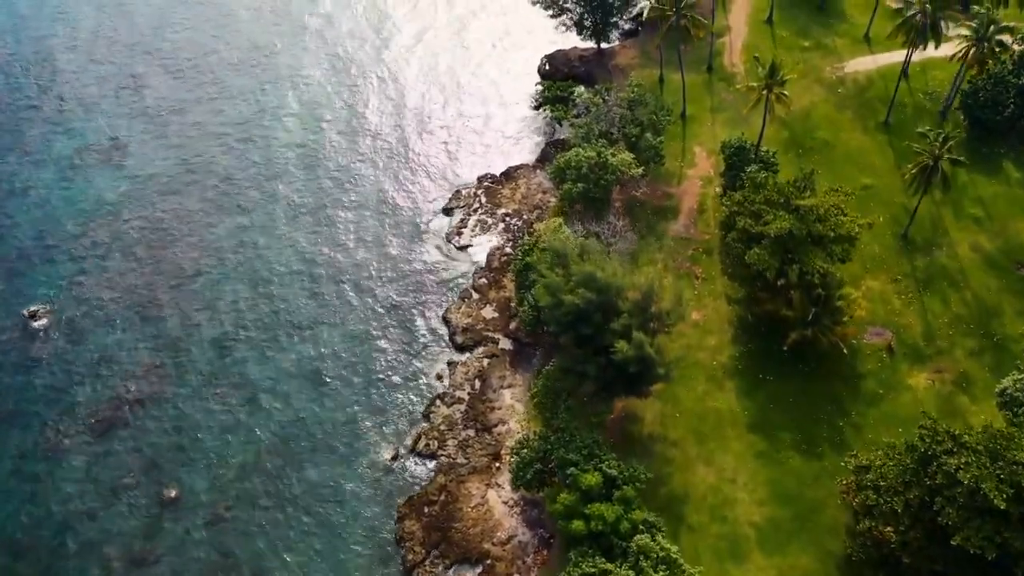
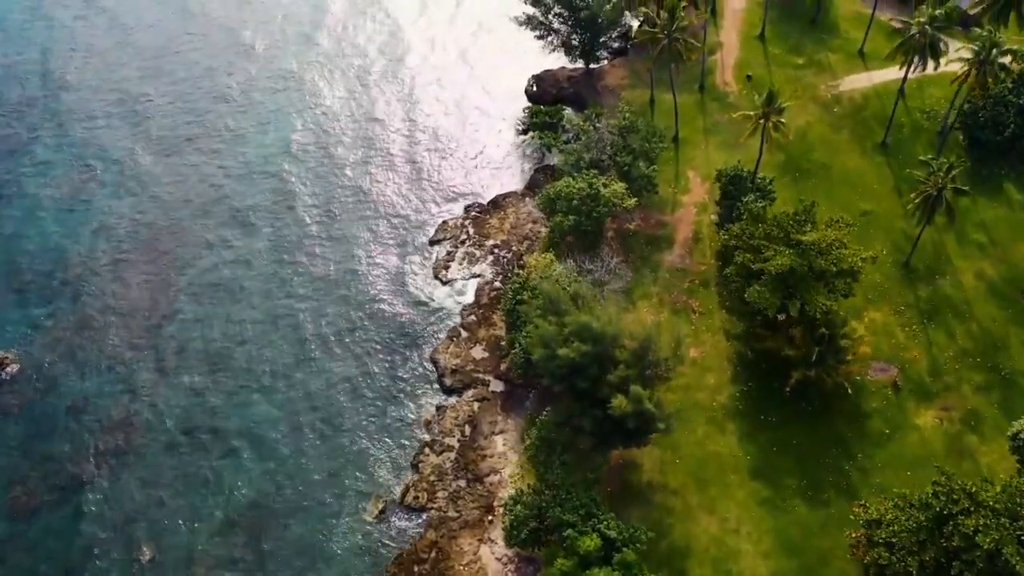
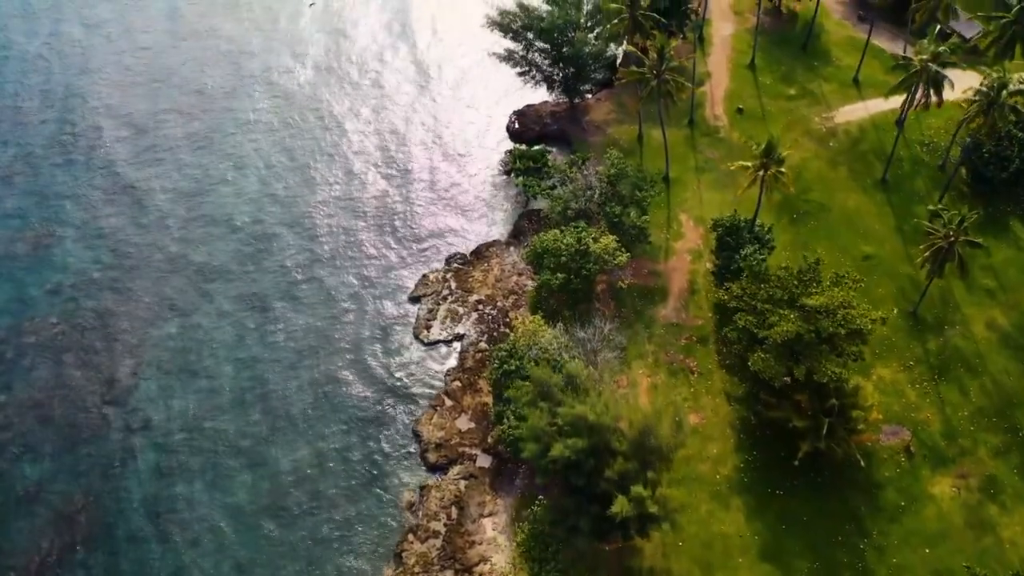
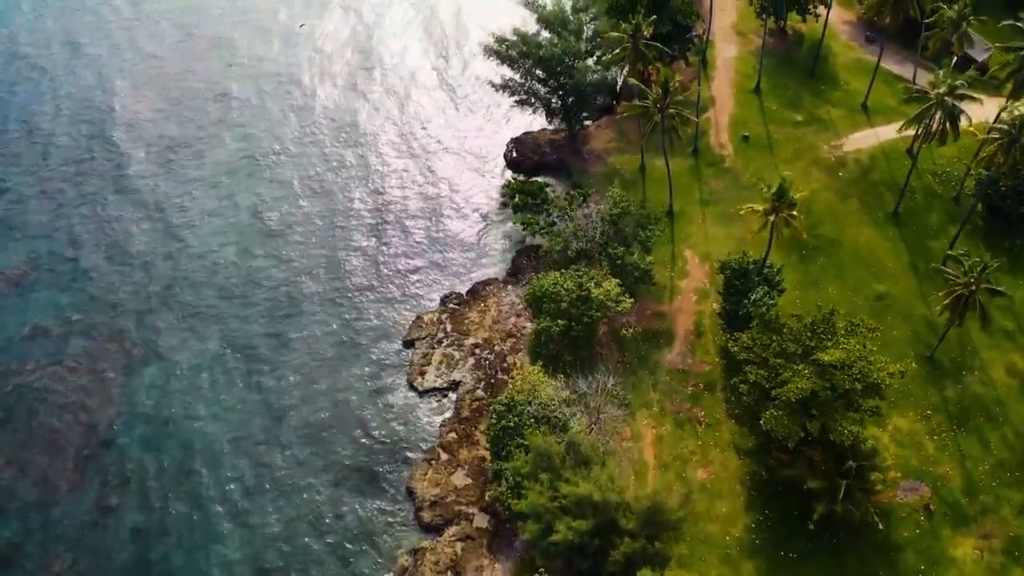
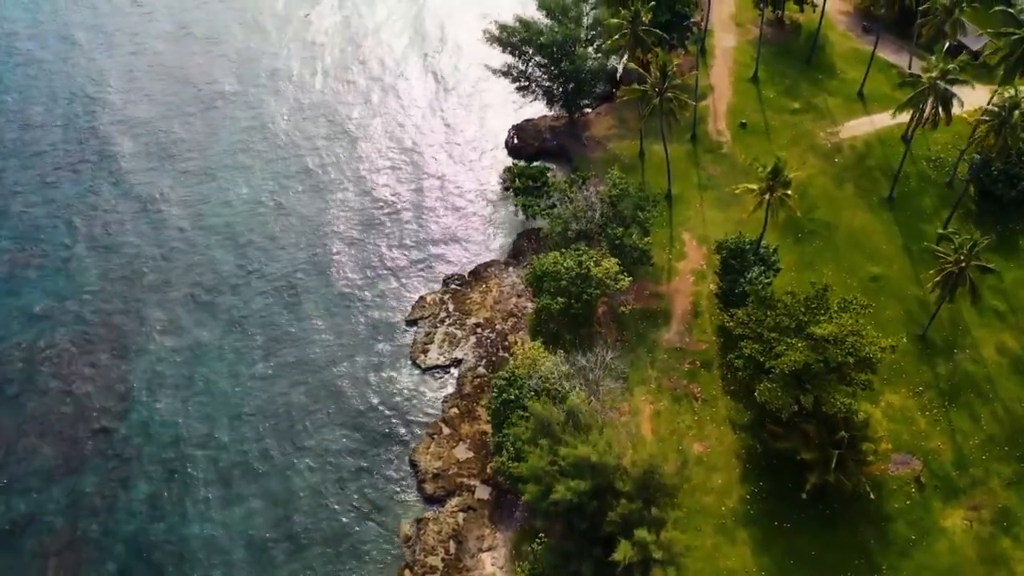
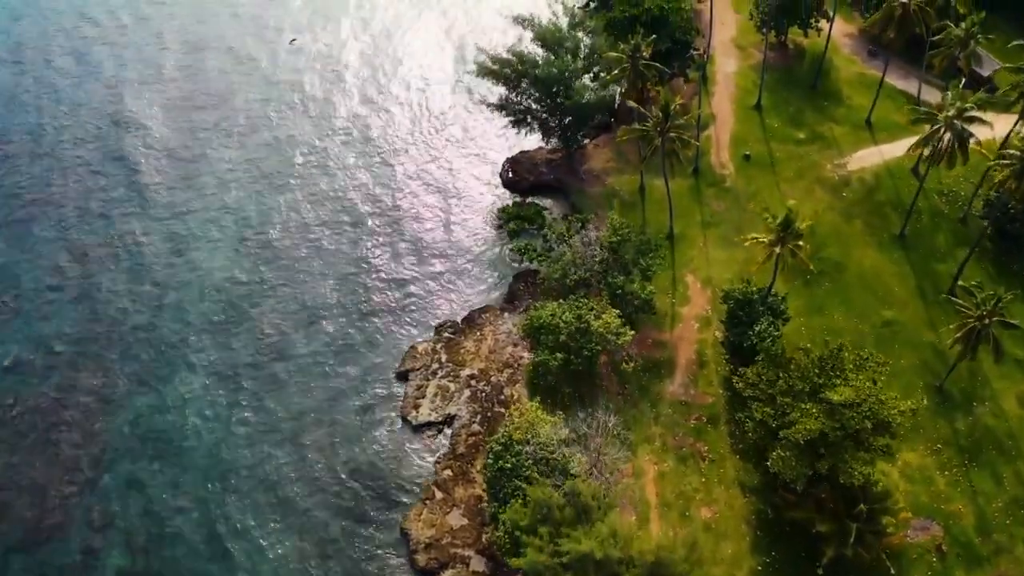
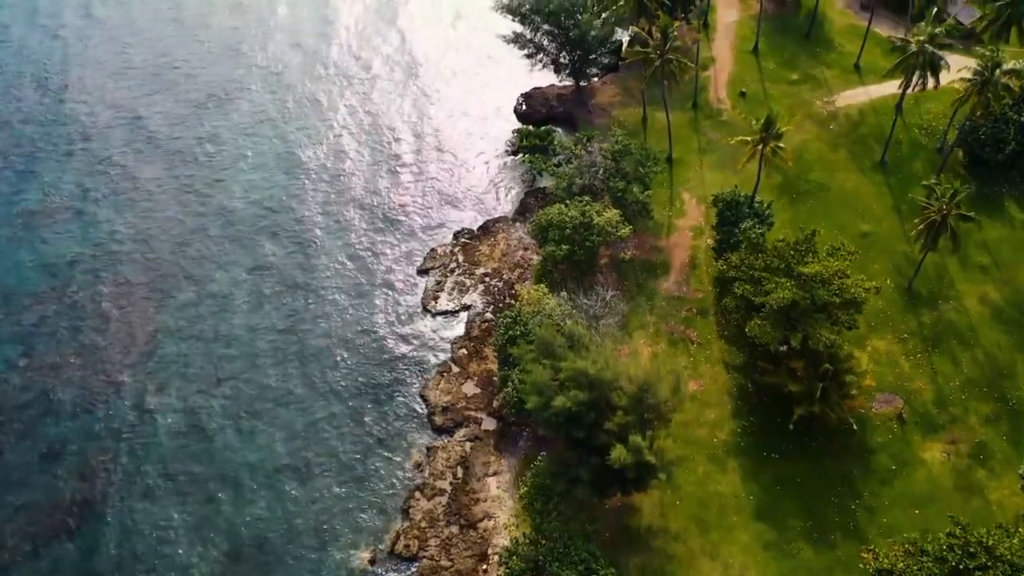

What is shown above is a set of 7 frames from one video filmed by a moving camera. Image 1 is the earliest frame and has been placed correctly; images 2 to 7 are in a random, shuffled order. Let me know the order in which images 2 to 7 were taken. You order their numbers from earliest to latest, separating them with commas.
2, 7, 3, 5, 4, 6
